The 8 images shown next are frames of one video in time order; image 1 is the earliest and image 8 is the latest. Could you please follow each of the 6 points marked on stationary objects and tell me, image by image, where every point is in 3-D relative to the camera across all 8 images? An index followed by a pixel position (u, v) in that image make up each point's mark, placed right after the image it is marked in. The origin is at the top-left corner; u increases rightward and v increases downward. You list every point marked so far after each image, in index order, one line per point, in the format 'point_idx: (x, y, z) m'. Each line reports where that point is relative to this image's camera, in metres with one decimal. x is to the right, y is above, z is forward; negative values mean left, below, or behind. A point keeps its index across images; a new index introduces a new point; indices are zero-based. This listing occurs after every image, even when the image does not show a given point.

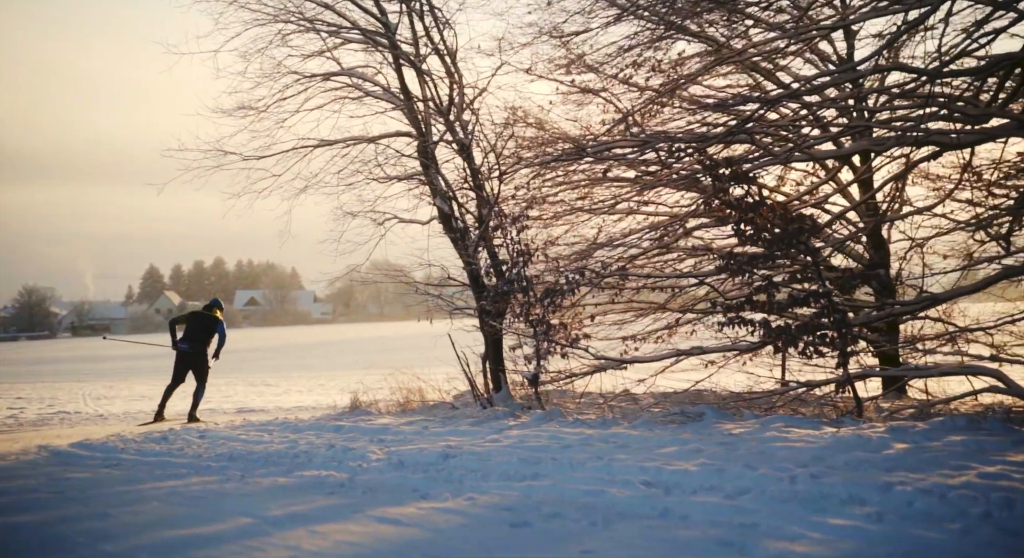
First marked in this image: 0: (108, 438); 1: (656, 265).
0: (-4.7, -1.8, +10.5) m
1: (+2.0, +0.1, +12.8) m
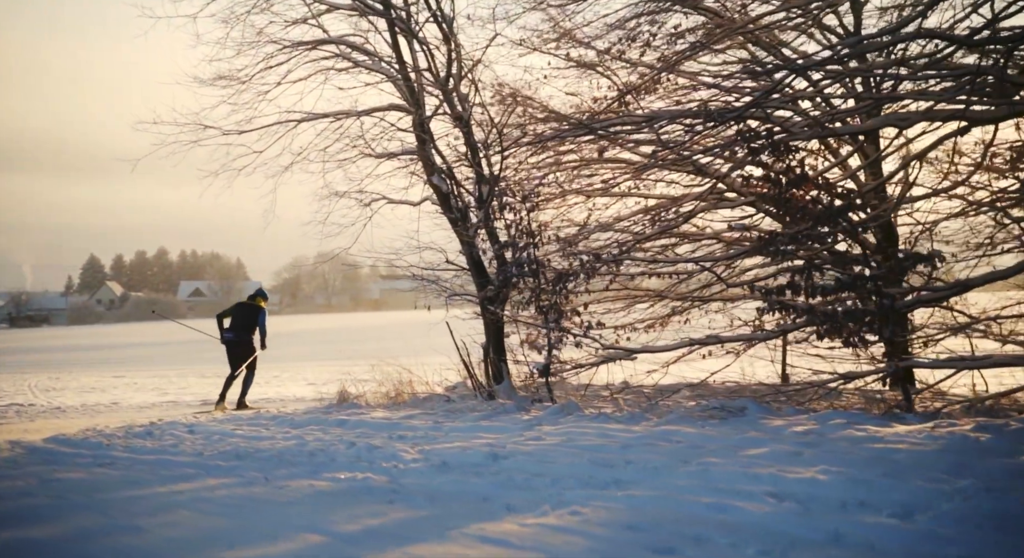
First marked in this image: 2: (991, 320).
0: (-4.6, -1.7, +9.9) m
1: (+2.0, +0.4, +12.2) m
2: (+6.2, -0.5, +11.7) m
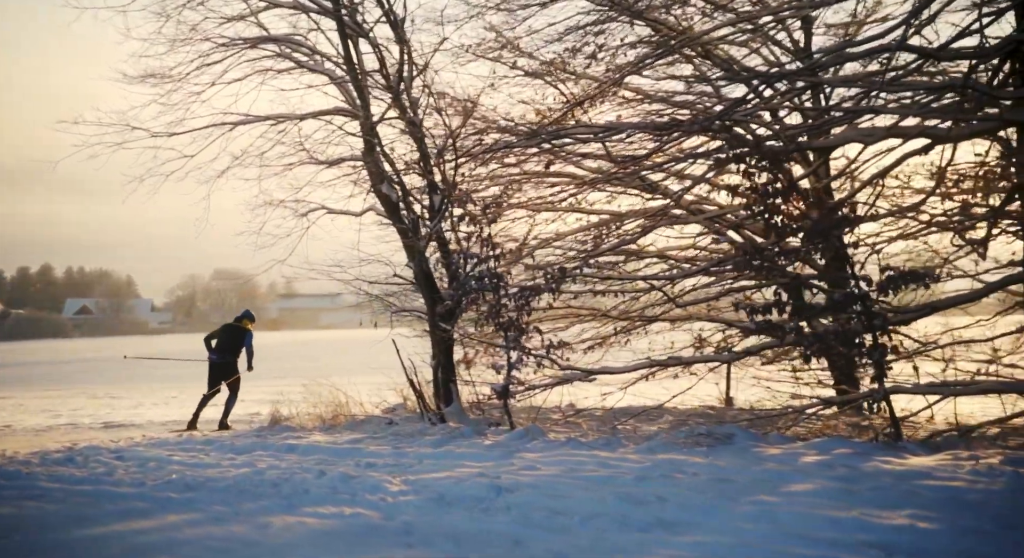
0: (-5.1, -1.8, +9.1) m
1: (+1.4, +0.1, +11.8) m
2: (+5.6, -0.8, +11.5) m
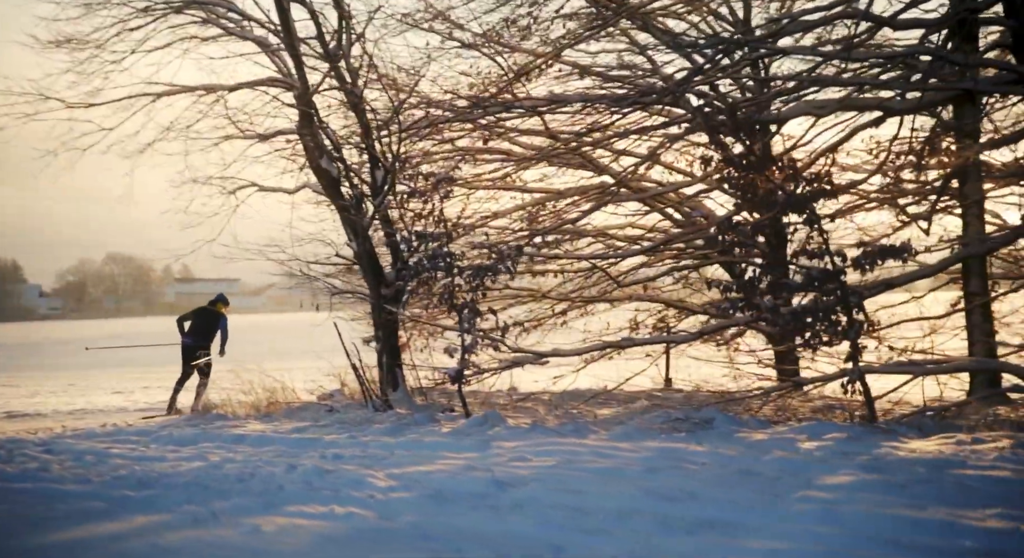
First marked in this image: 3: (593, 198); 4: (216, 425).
0: (-5.6, -1.7, +8.4) m
1: (+0.7, +0.4, +11.5) m
2: (+4.9, -0.5, +11.5) m
3: (+1.1, +1.1, +11.9) m
4: (-3.1, -1.5, +9.4) m
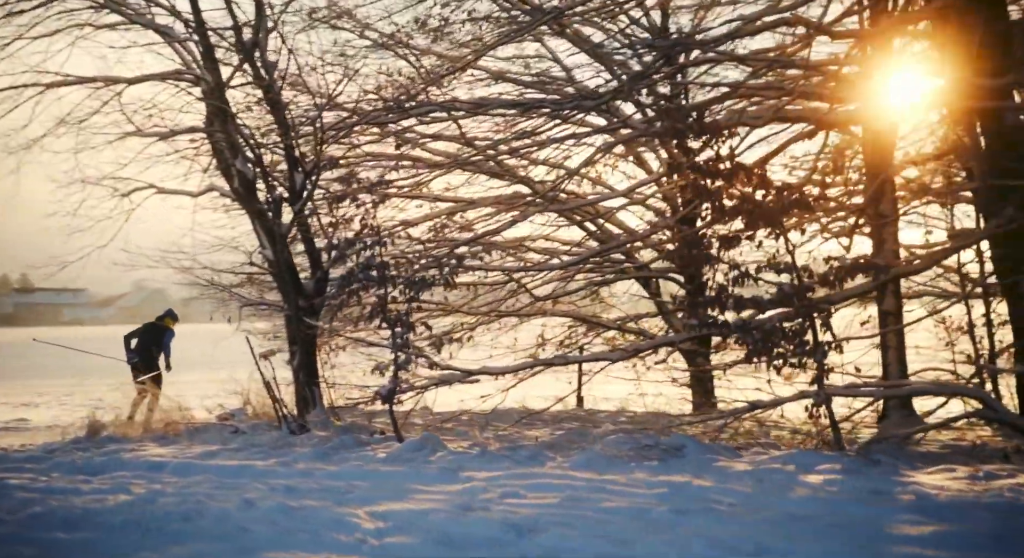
0: (-5.5, -1.9, +8.4) m
1: (+1.0, +0.3, +10.9) m
2: (+5.2, -0.5, +10.4) m
3: (+1.5, +1.0, +11.2) m
4: (-2.9, -1.7, +9.2) m
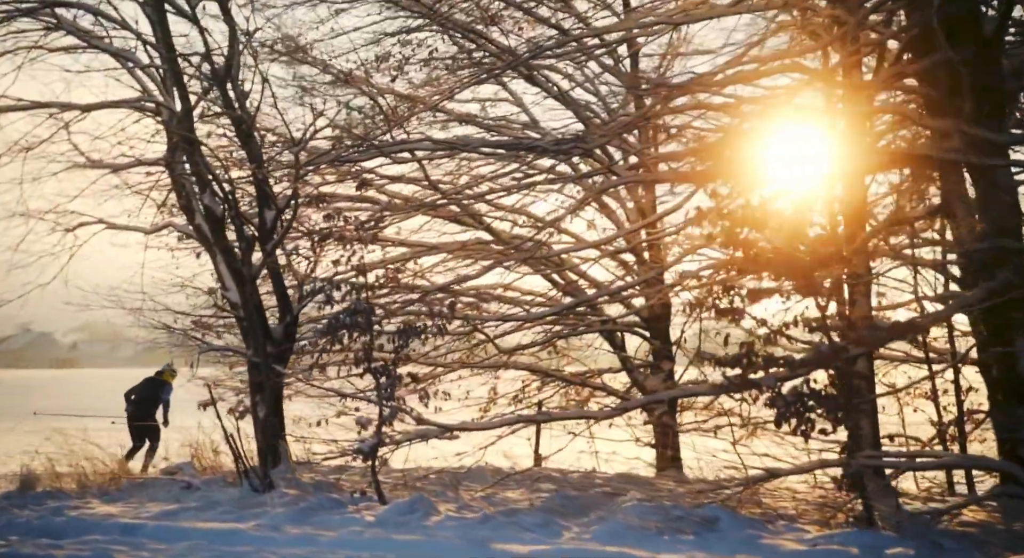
0: (-5.9, -2.1, +7.7) m
1: (+0.5, -0.4, +10.7) m
2: (+4.7, -1.3, +10.5) m
3: (+0.9, +0.3, +11.1) m
4: (-3.4, -2.1, +8.7) m
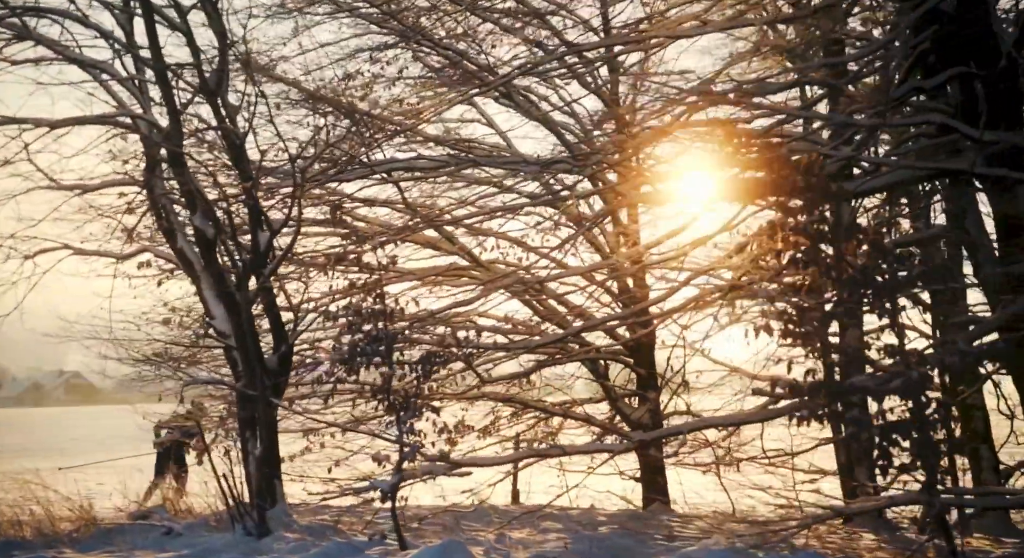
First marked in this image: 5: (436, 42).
0: (-6.0, -2.4, +7.0) m
1: (+0.2, -0.7, +10.5) m
2: (+4.4, -1.6, +10.5) m
3: (+0.6, 0.0, +10.9) m
4: (-3.6, -2.4, +8.1) m
5: (-0.8, +2.4, +9.2) m
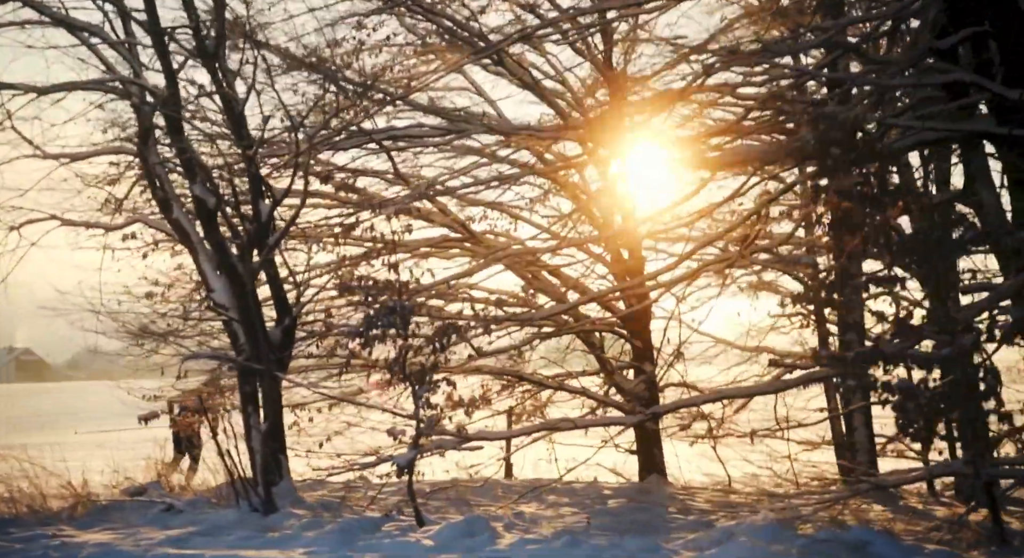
0: (-6.0, -2.2, +6.8) m
1: (+0.1, -0.4, +10.4) m
2: (+4.3, -1.3, +10.5) m
3: (+0.5, +0.3, +10.8) m
4: (-3.6, -2.1, +8.0) m
5: (-0.8, +2.7, +9.0) m
